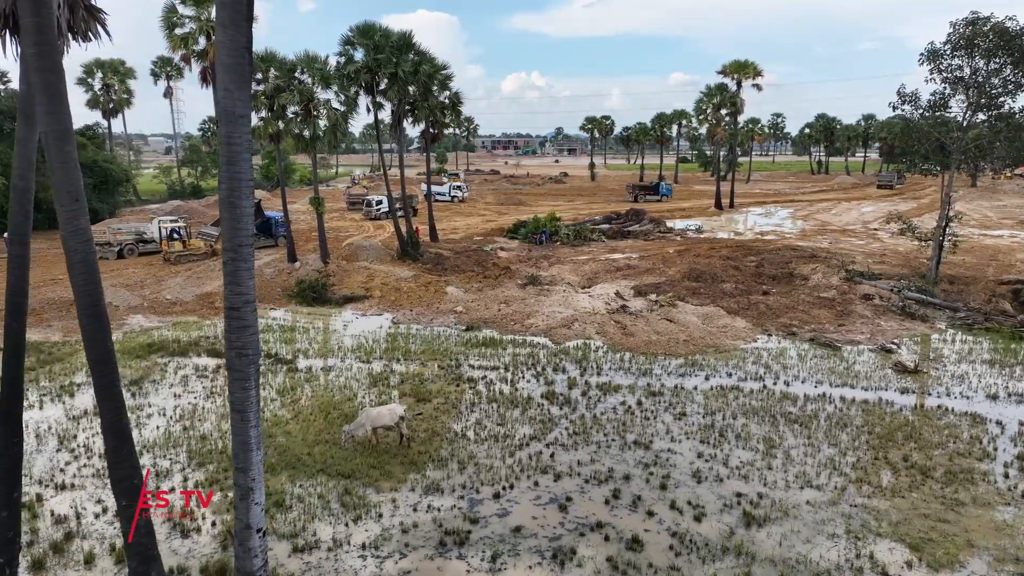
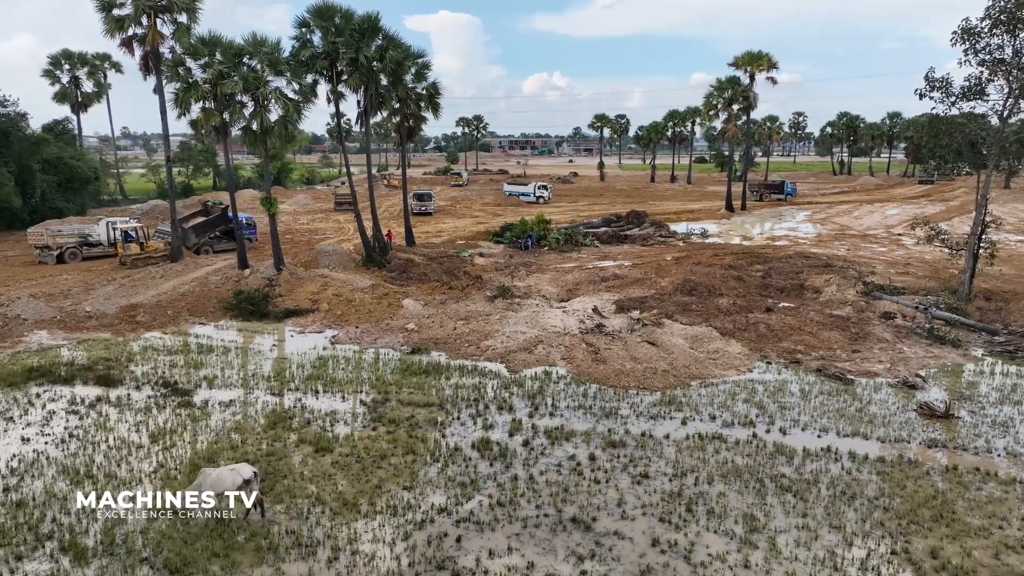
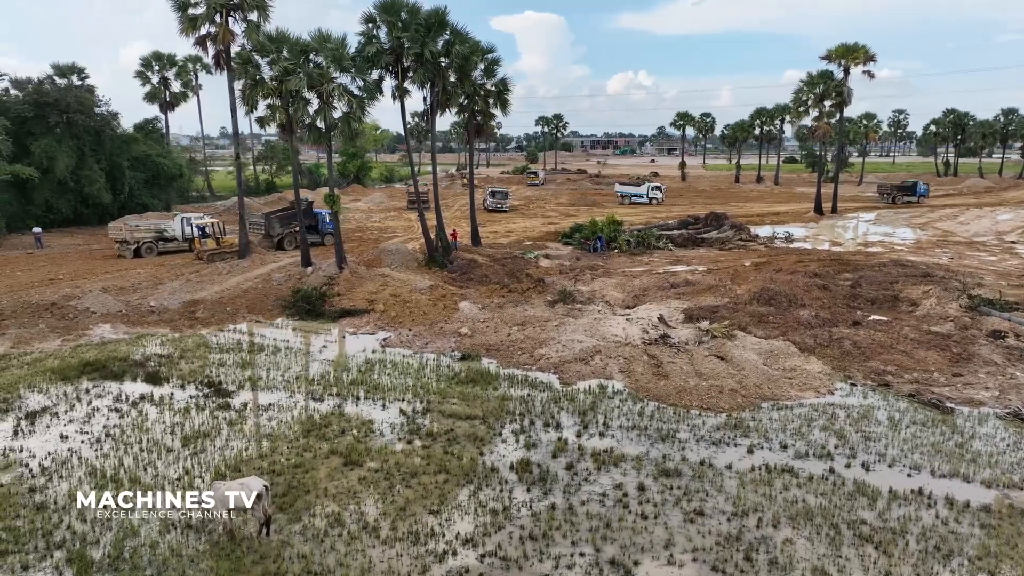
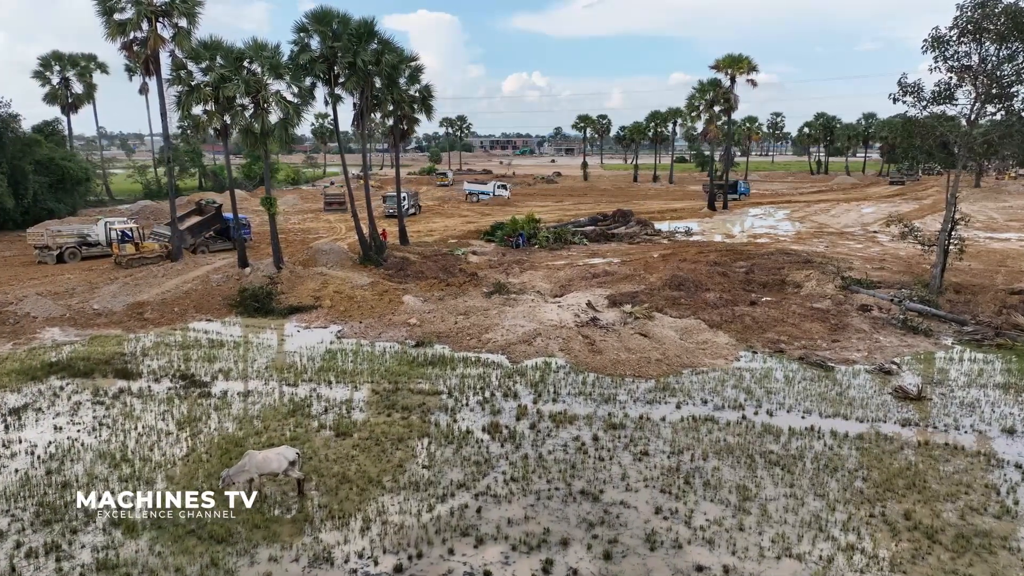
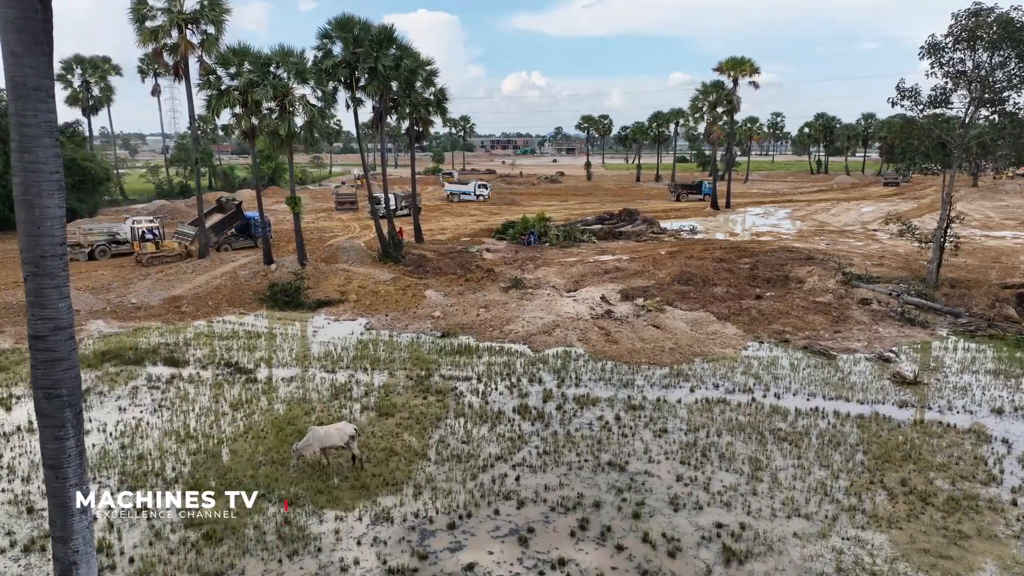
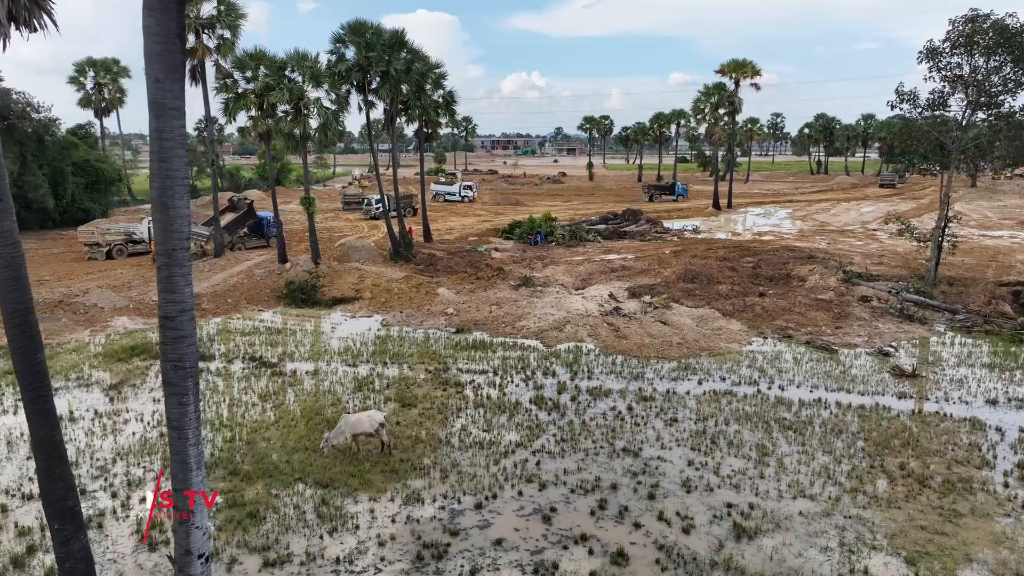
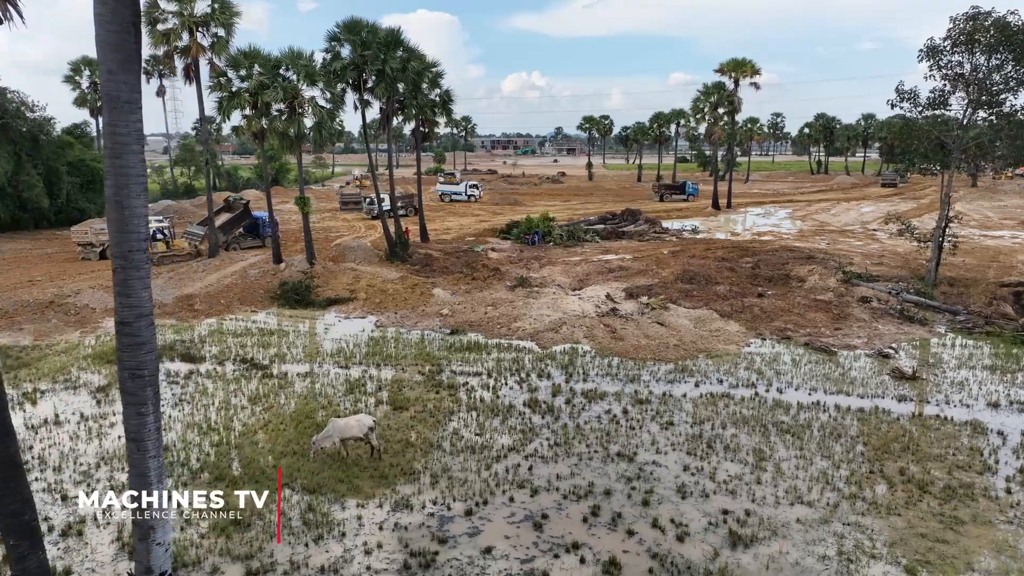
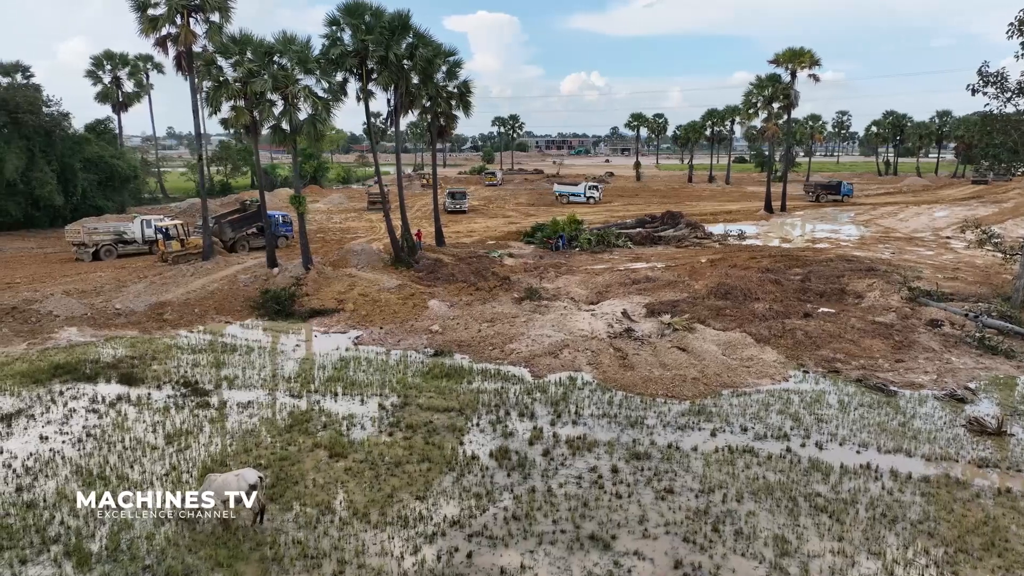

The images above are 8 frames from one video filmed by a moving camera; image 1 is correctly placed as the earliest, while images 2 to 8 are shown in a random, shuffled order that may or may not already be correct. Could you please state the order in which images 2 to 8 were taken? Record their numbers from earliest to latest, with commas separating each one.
6, 7, 5, 4, 2, 8, 3
